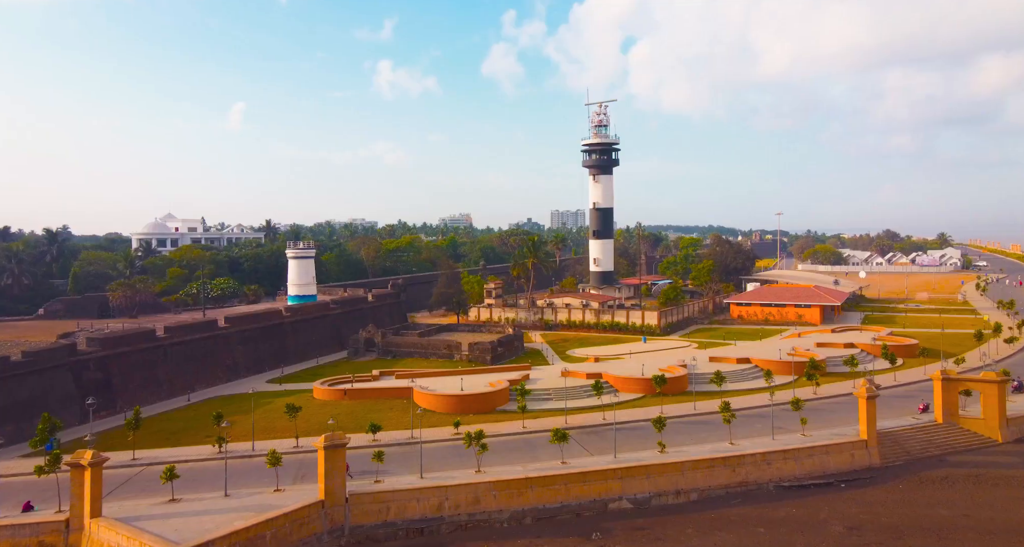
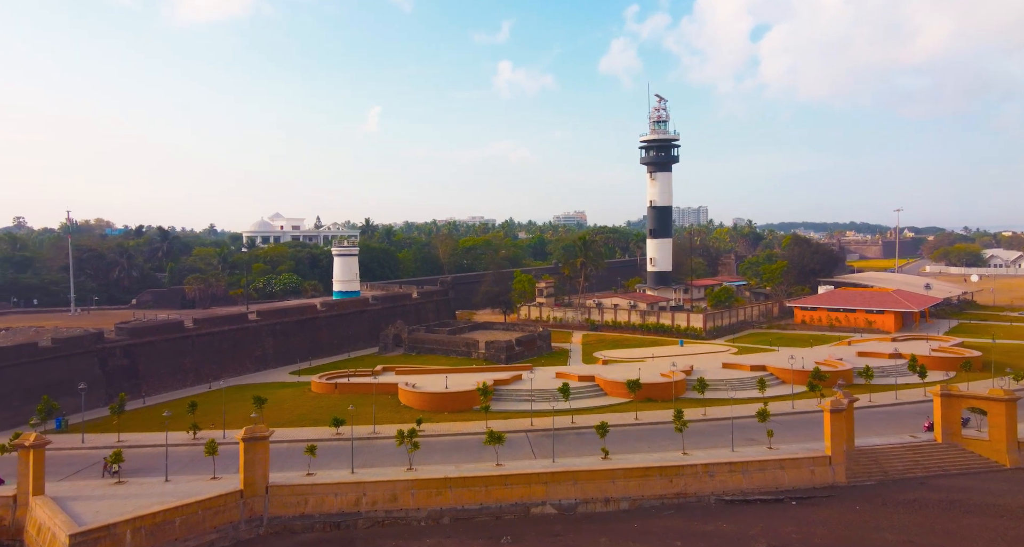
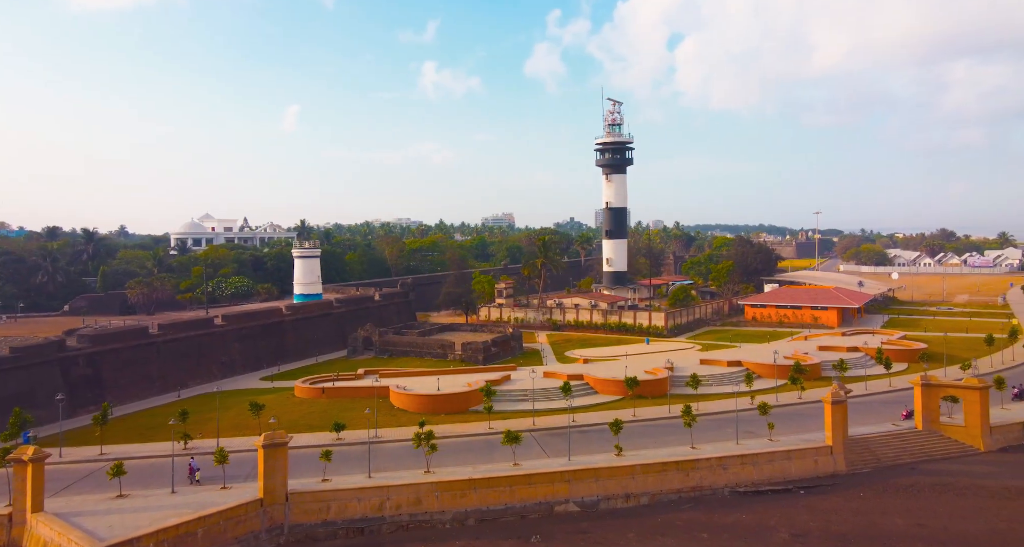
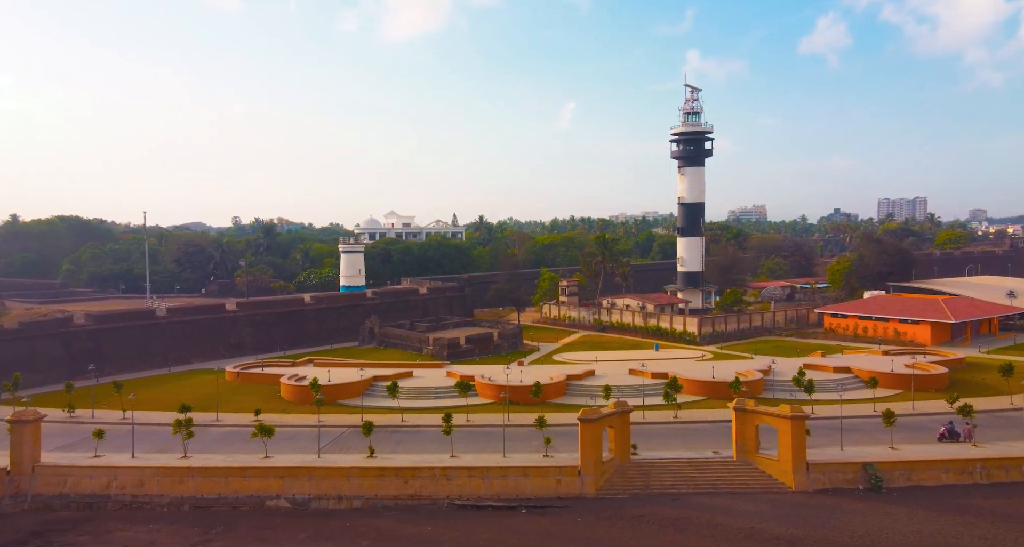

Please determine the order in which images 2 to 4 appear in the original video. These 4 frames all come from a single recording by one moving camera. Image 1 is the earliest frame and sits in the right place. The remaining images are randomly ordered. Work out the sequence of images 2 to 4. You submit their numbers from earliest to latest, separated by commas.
3, 2, 4
